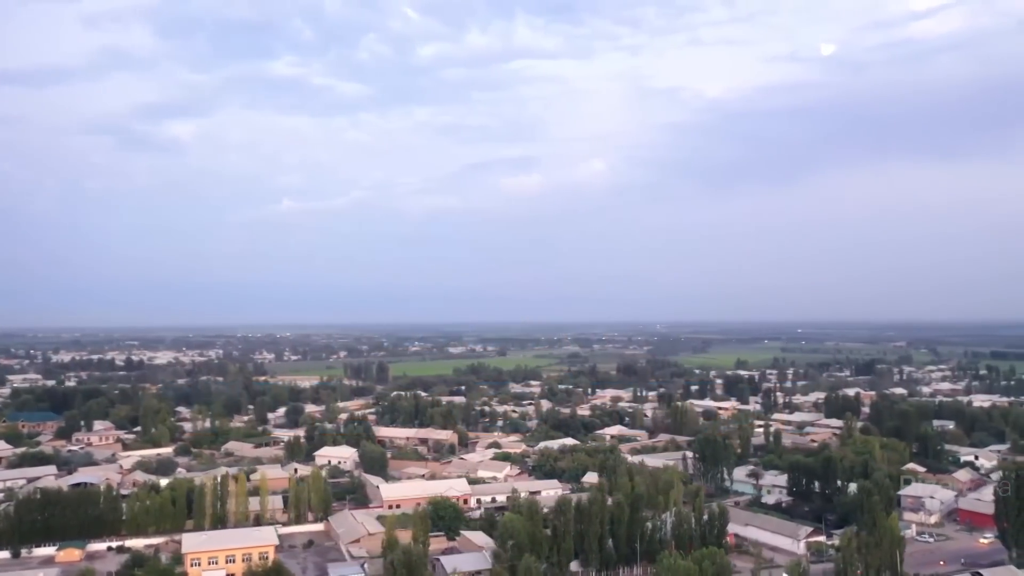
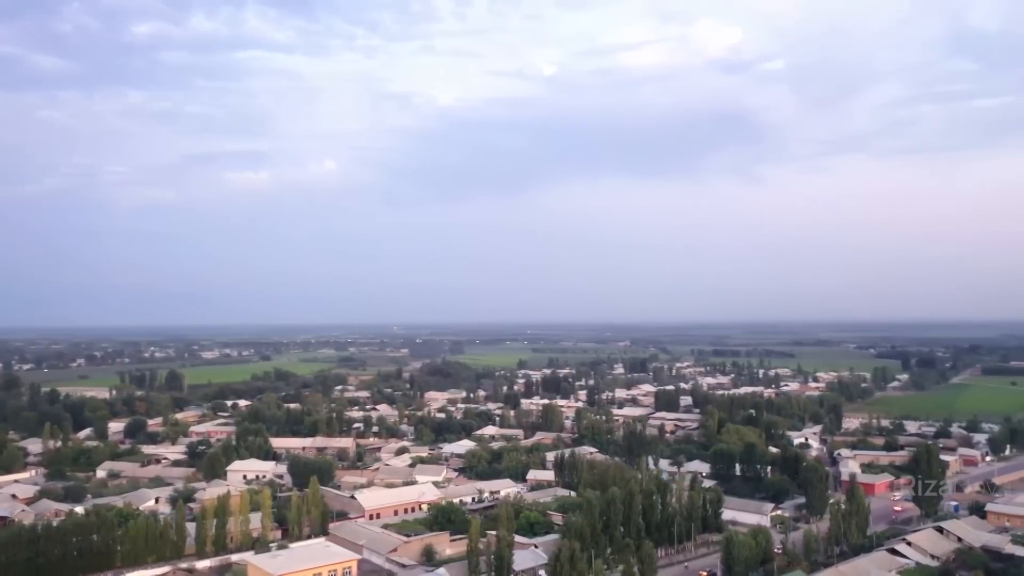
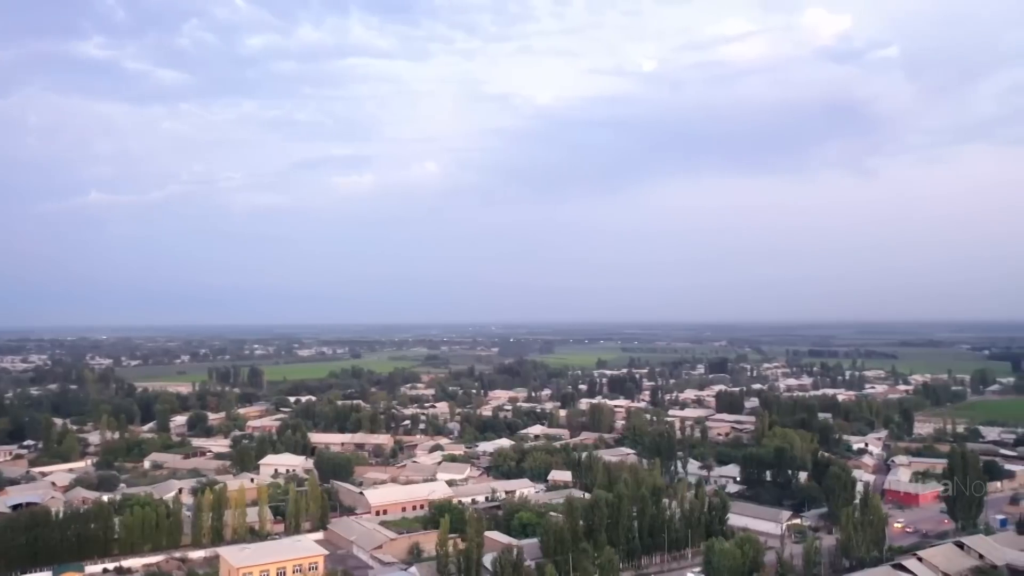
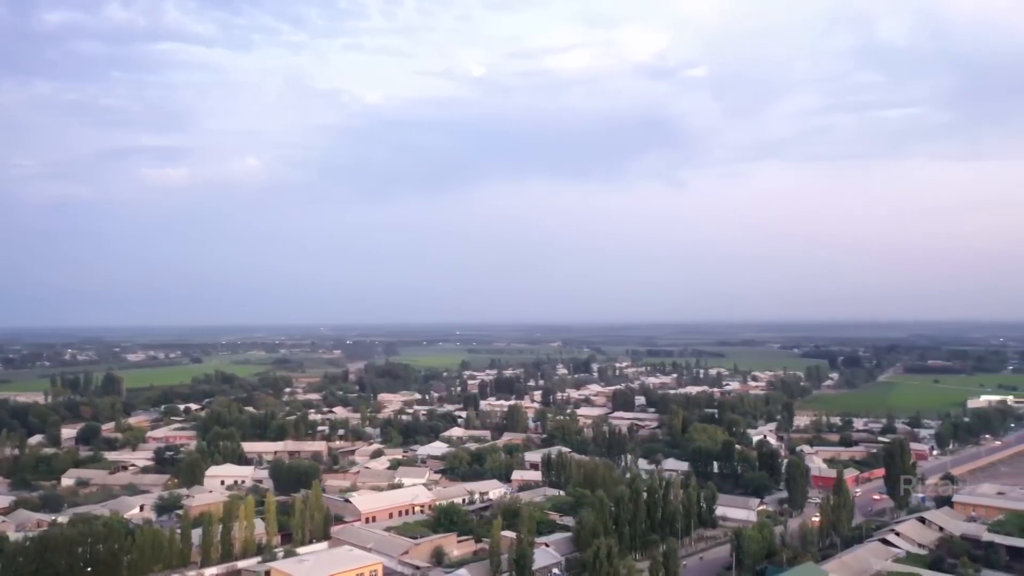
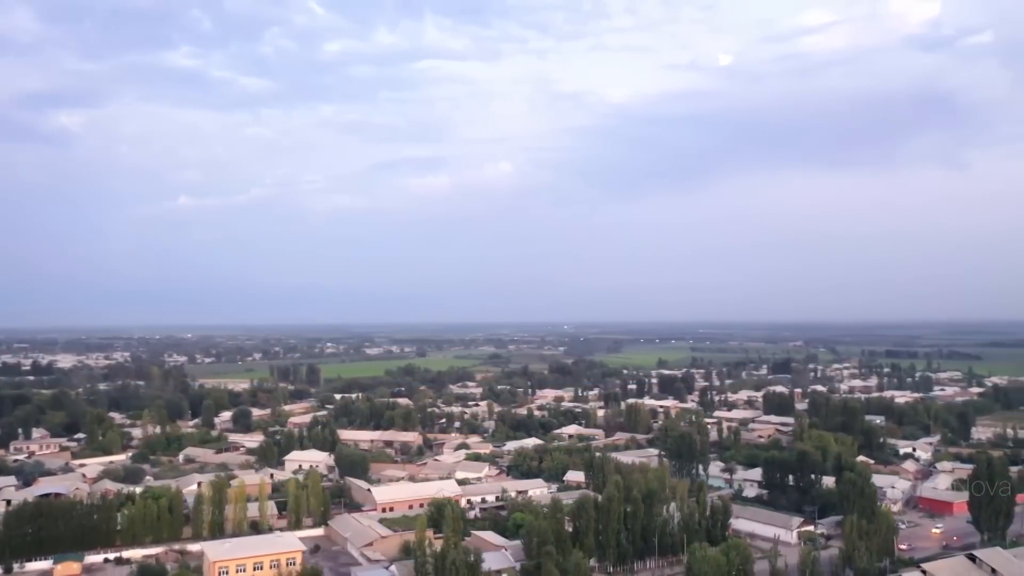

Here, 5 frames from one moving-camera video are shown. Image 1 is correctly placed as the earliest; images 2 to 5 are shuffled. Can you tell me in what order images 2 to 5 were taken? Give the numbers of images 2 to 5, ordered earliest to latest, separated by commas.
5, 3, 2, 4
